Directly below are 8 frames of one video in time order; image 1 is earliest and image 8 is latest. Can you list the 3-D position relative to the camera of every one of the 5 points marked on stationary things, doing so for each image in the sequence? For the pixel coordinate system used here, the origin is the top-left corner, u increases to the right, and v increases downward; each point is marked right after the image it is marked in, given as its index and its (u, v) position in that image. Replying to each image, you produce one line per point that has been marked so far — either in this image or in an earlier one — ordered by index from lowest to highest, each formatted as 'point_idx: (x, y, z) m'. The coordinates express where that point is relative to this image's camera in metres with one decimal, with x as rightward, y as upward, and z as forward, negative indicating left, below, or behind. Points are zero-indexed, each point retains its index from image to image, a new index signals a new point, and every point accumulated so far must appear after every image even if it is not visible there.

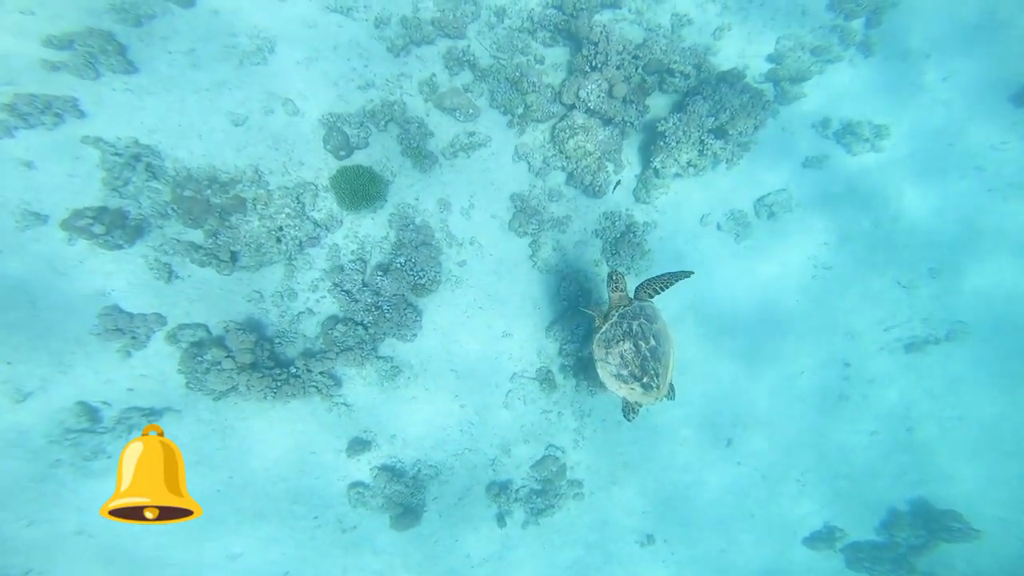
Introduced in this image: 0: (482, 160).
0: (-1.0, +4.1, +12.6) m
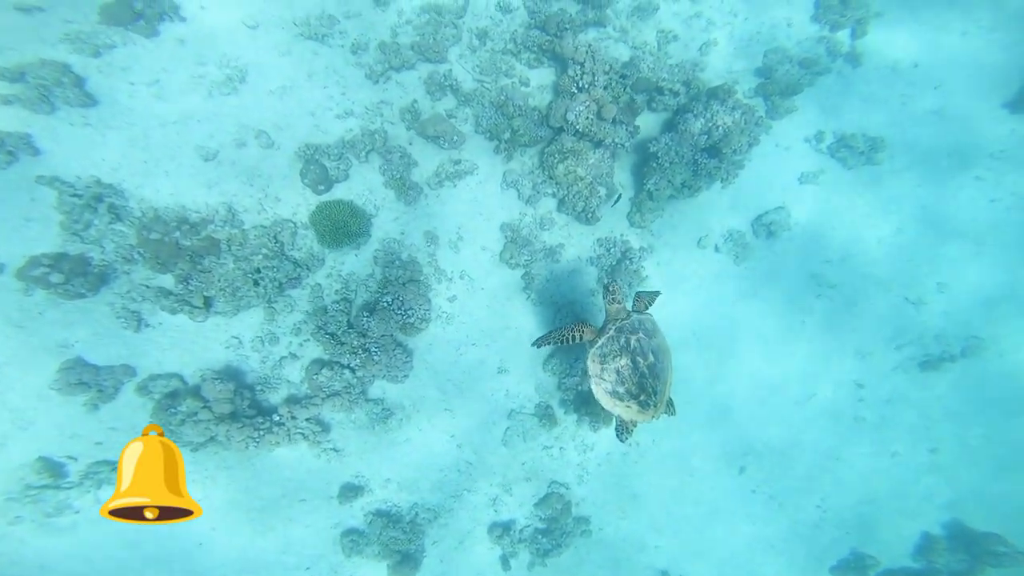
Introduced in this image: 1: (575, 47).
0: (-1.3, +3.0, +12.1) m
1: (+1.9, +7.2, +11.4) m
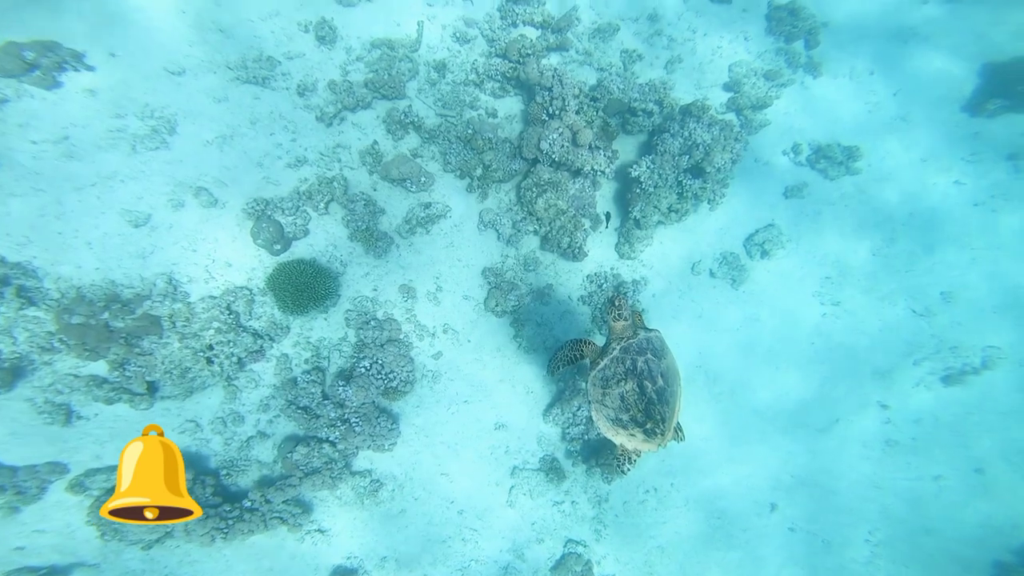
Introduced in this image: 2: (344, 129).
0: (-1.9, +1.6, +11.1) m
1: (+0.9, +6.0, +10.8) m
2: (-4.9, +4.7, +11.5) m
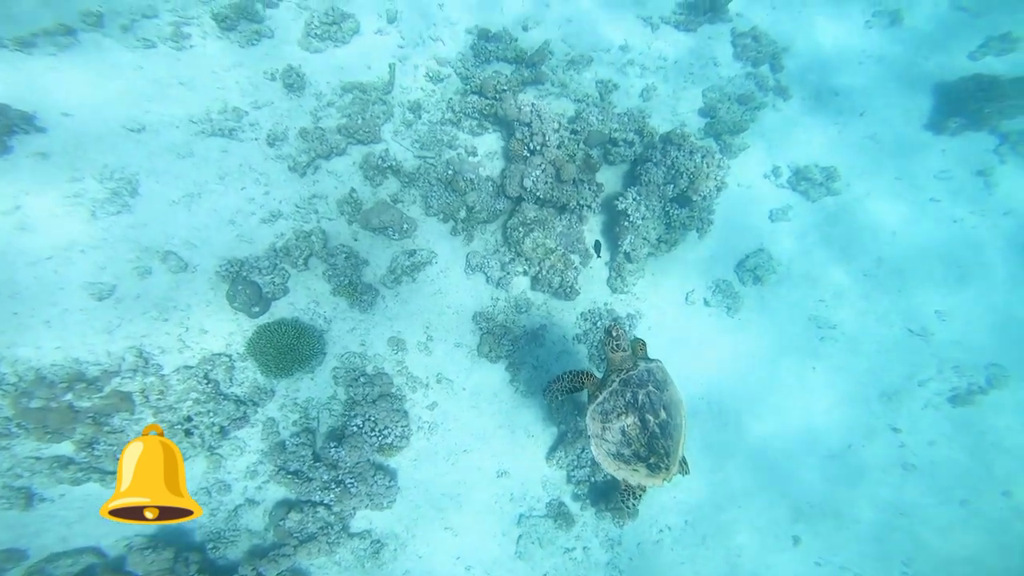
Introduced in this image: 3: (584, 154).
0: (-2.2, +0.3, +10.8) m
1: (+0.2, +4.9, +10.7) m
2: (-5.5, +3.1, +11.1) m
3: (+1.9, +3.5, +10.6) m
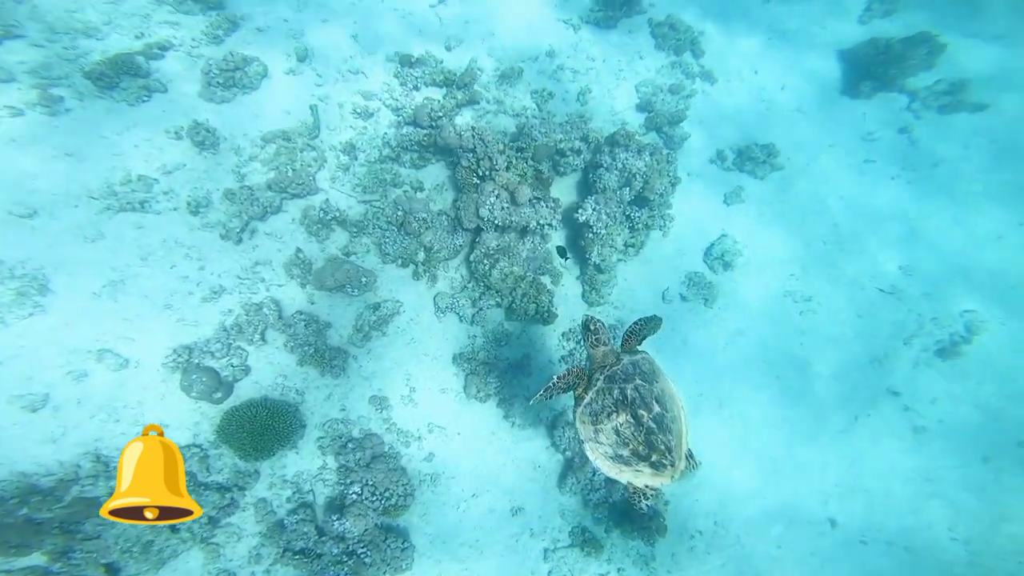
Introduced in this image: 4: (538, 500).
0: (-2.9, -1.1, +10.2) m
1: (-1.4, +4.0, +10.1) m
2: (-6.6, +1.2, +10.2) m
3: (+0.6, +3.0, +10.3) m
4: (+0.7, -5.4, +9.9) m
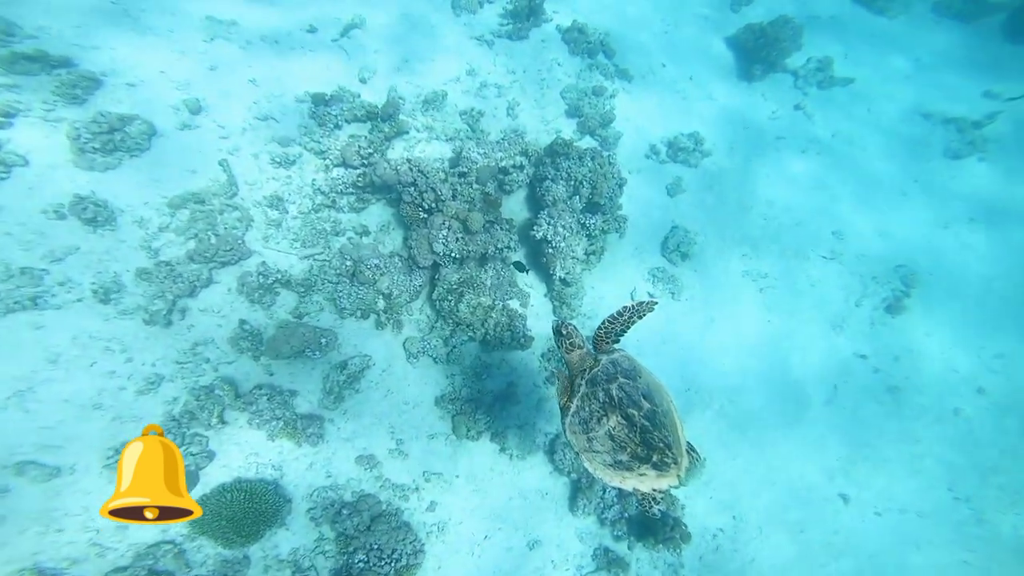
0: (-3.4, -2.3, +9.7) m
1: (-2.9, +2.9, +9.6) m
2: (-7.4, -0.9, +9.2) m
3: (-0.8, +2.3, +9.9) m
4: (+1.0, -5.9, +9.8) m
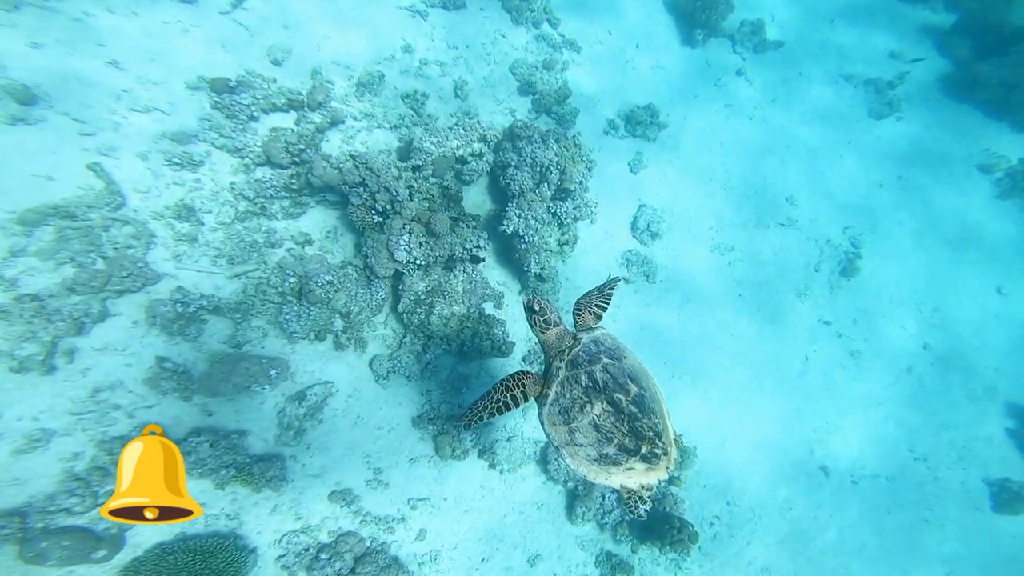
0: (-3.7, -2.7, +8.5) m
1: (-3.7, +2.6, +8.2) m
2: (-7.8, -1.7, +7.5) m
3: (-1.6, +2.2, +8.8) m
4: (+0.9, -5.9, +9.4) m
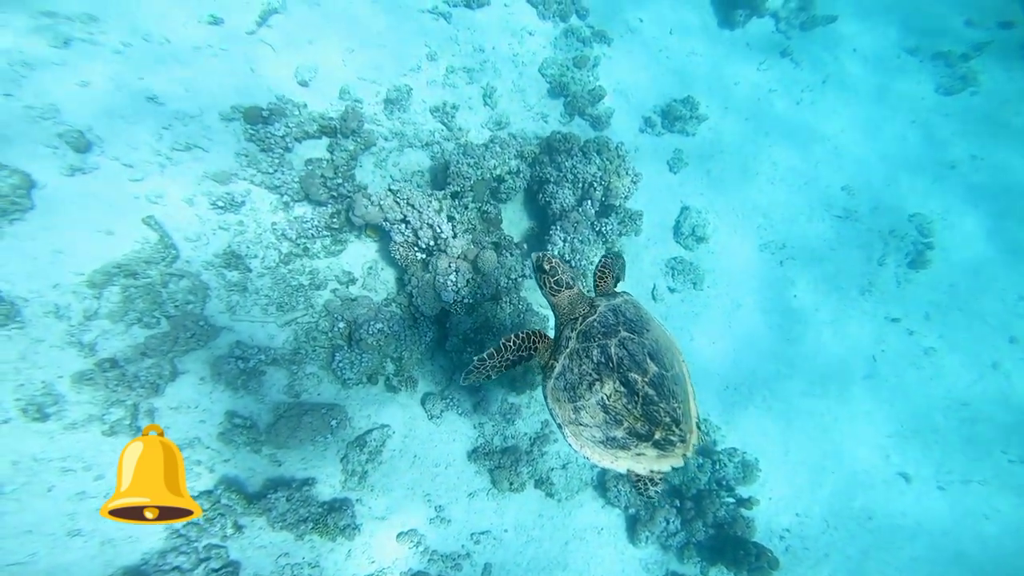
0: (-2.5, -3.6, +8.5) m
1: (-2.7, +1.6, +7.9) m
2: (-6.6, -2.8, +7.6) m
3: (-0.6, +1.4, +8.5) m
4: (+2.4, -6.4, +9.4) m
